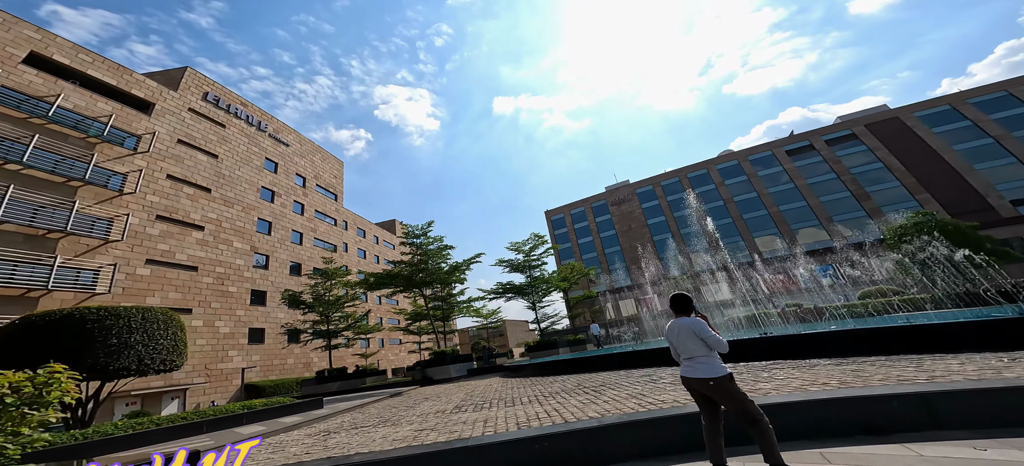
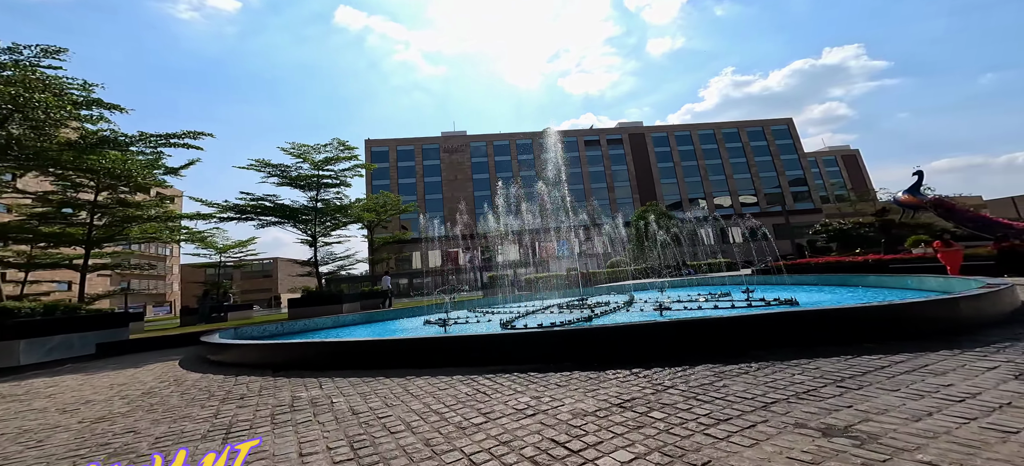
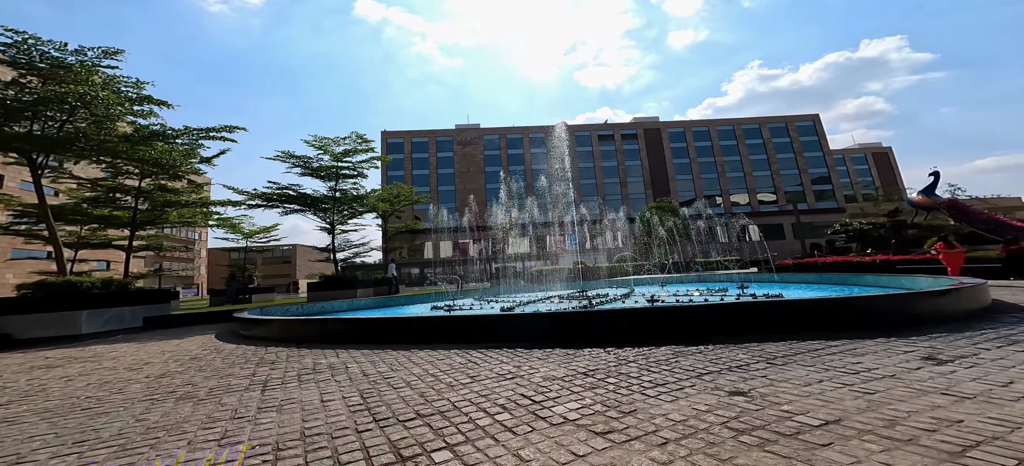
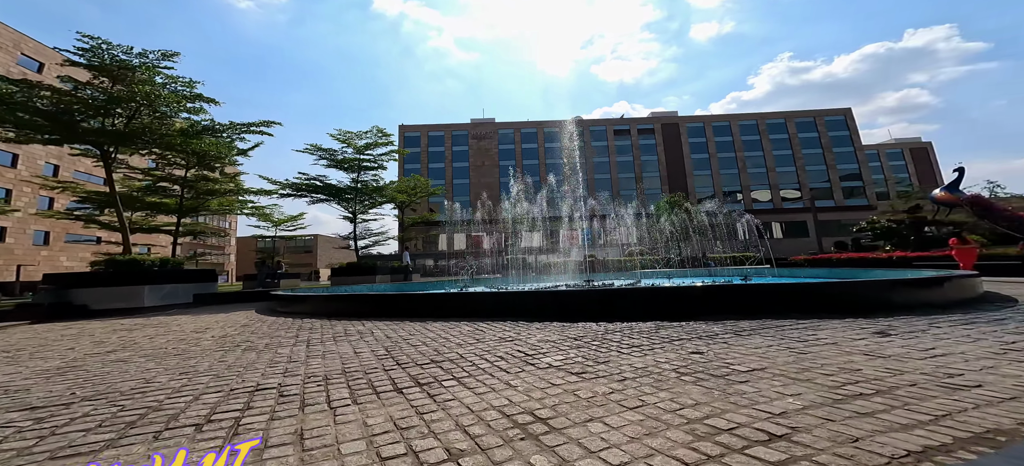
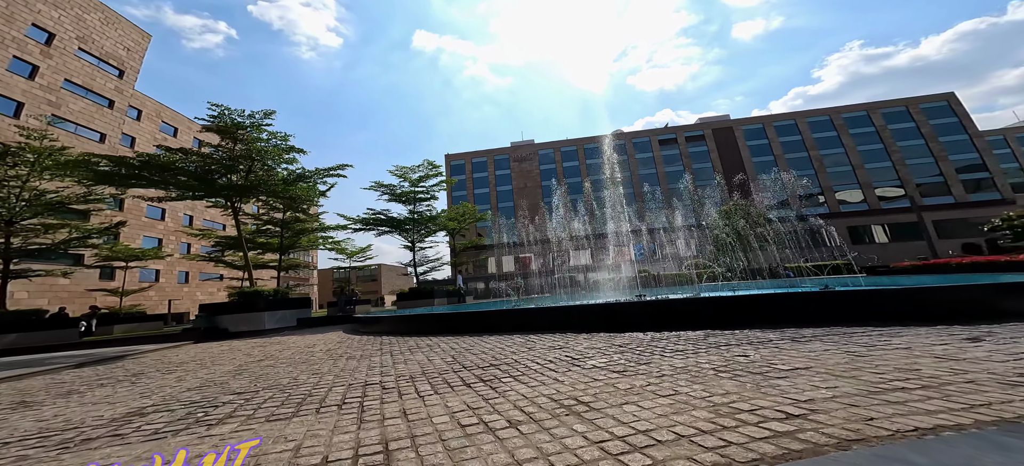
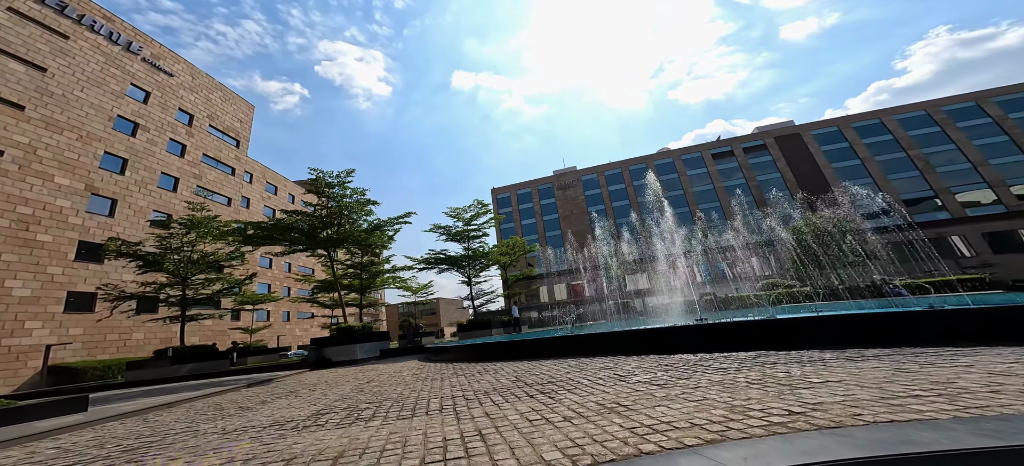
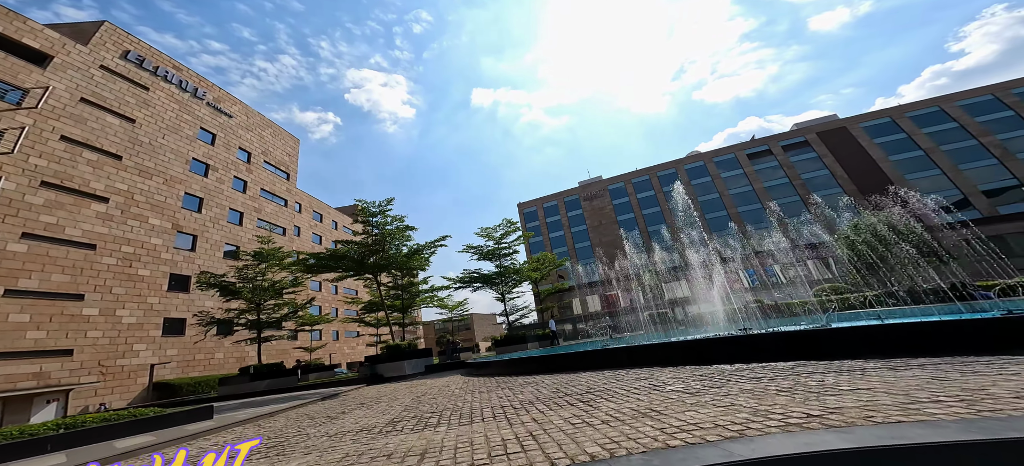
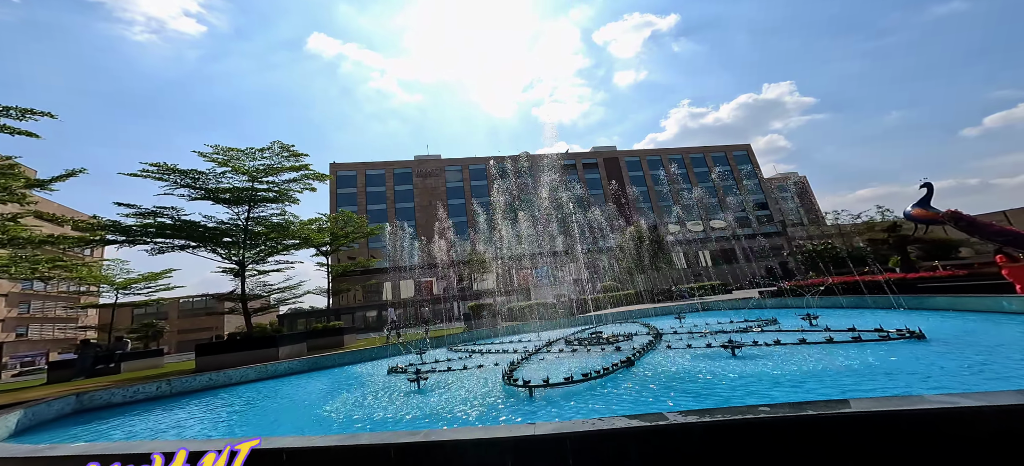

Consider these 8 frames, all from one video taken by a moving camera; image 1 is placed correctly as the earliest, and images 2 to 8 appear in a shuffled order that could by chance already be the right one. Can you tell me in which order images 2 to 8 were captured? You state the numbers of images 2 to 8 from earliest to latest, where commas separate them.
7, 6, 5, 4, 3, 2, 8
